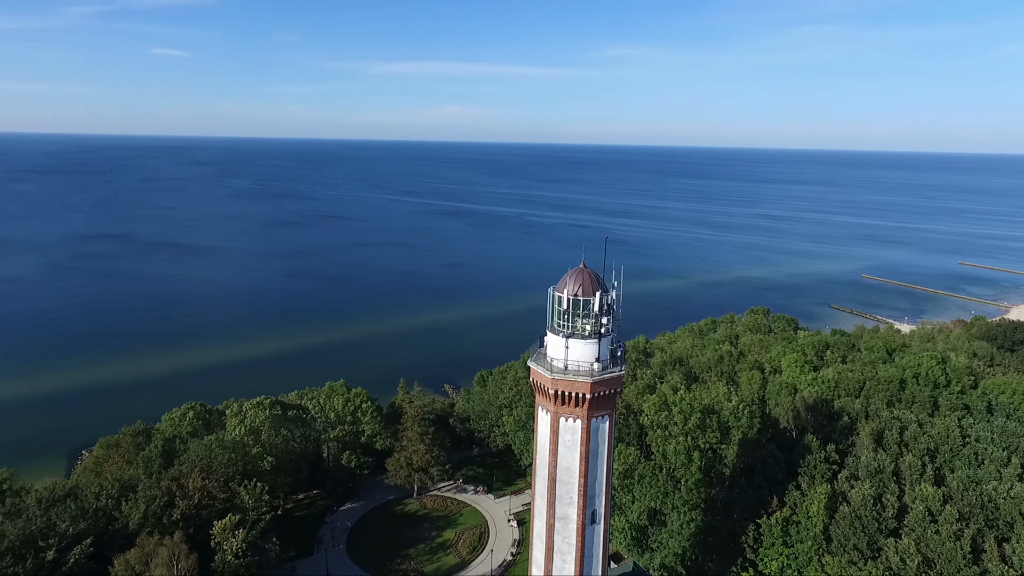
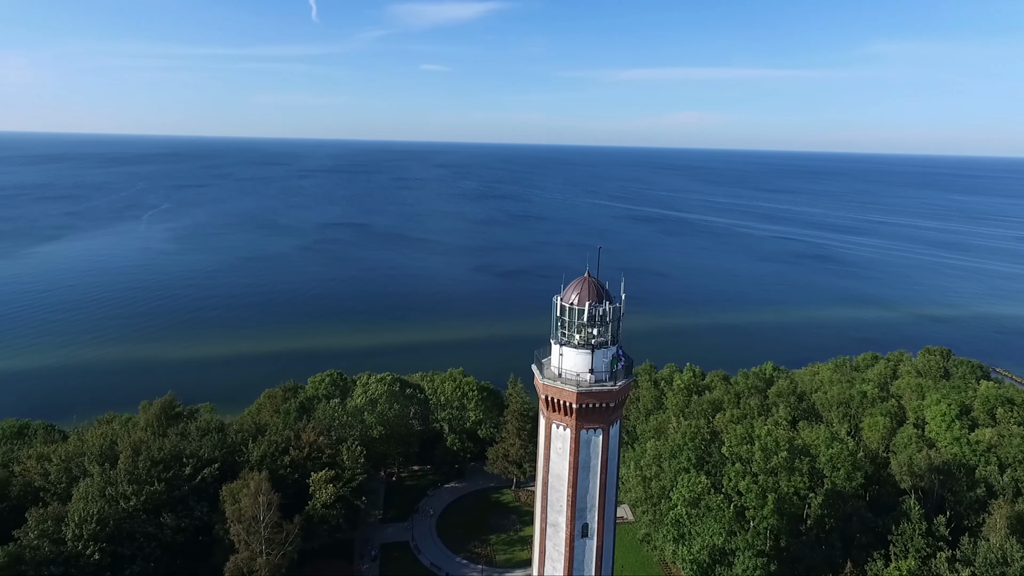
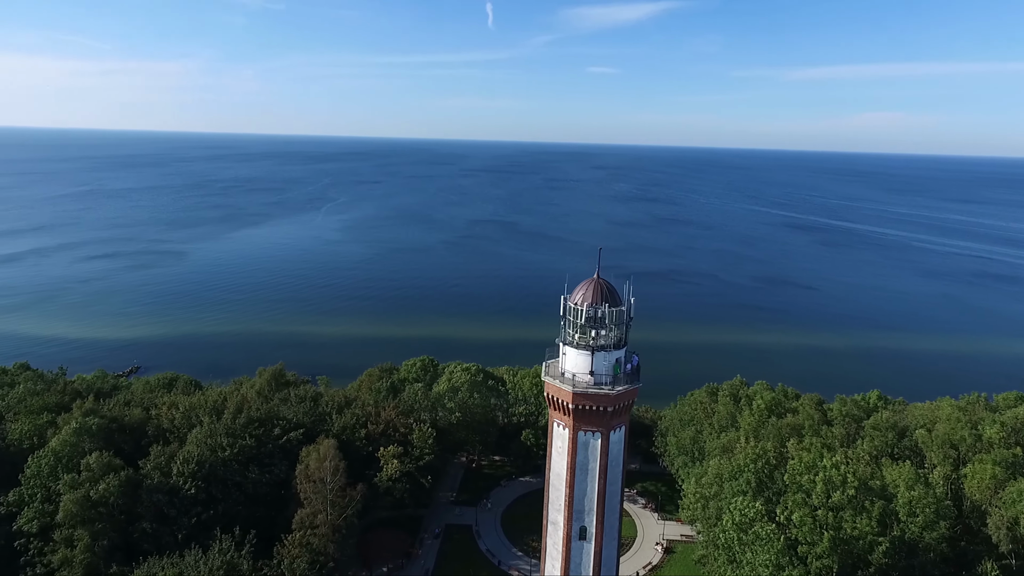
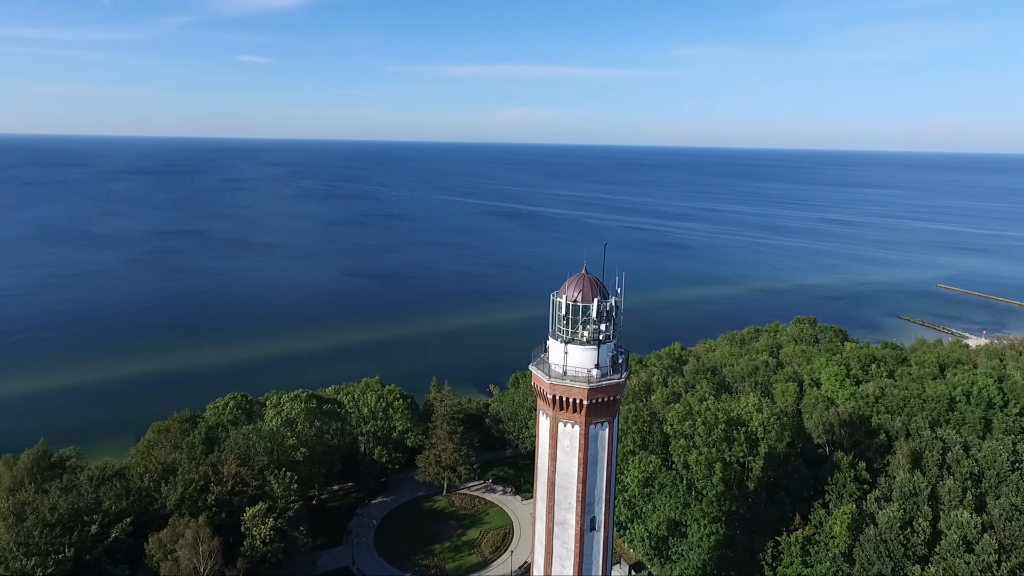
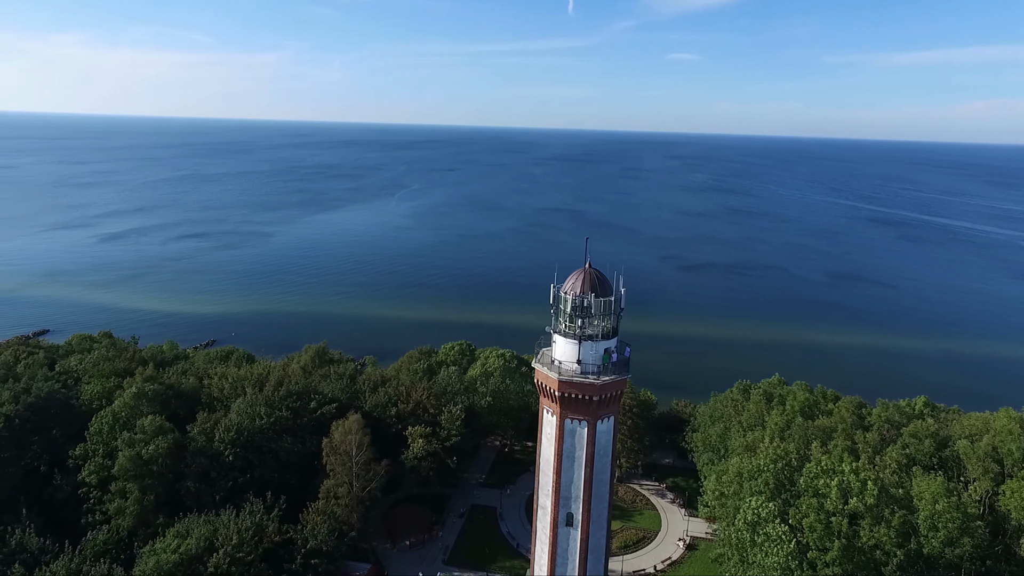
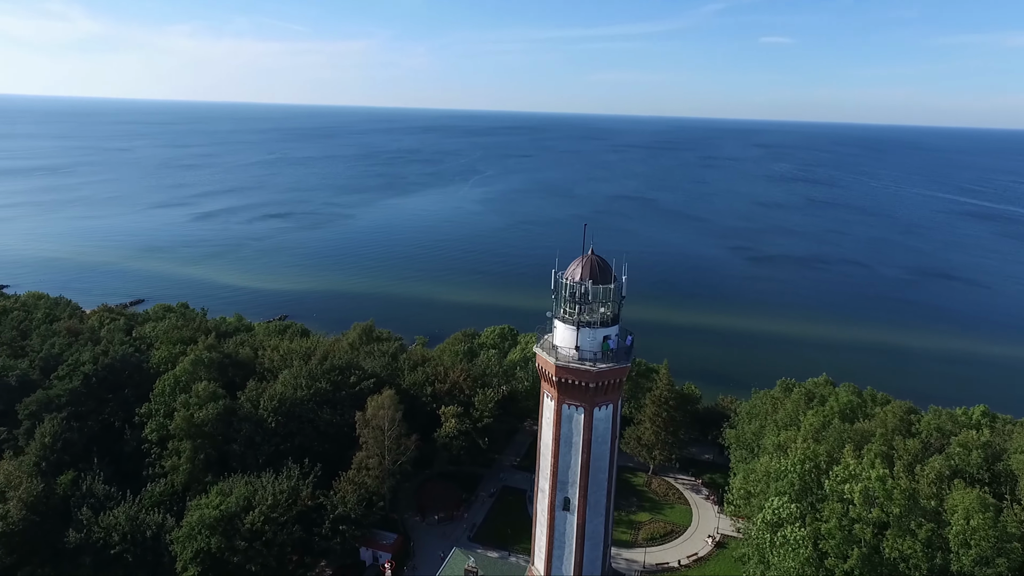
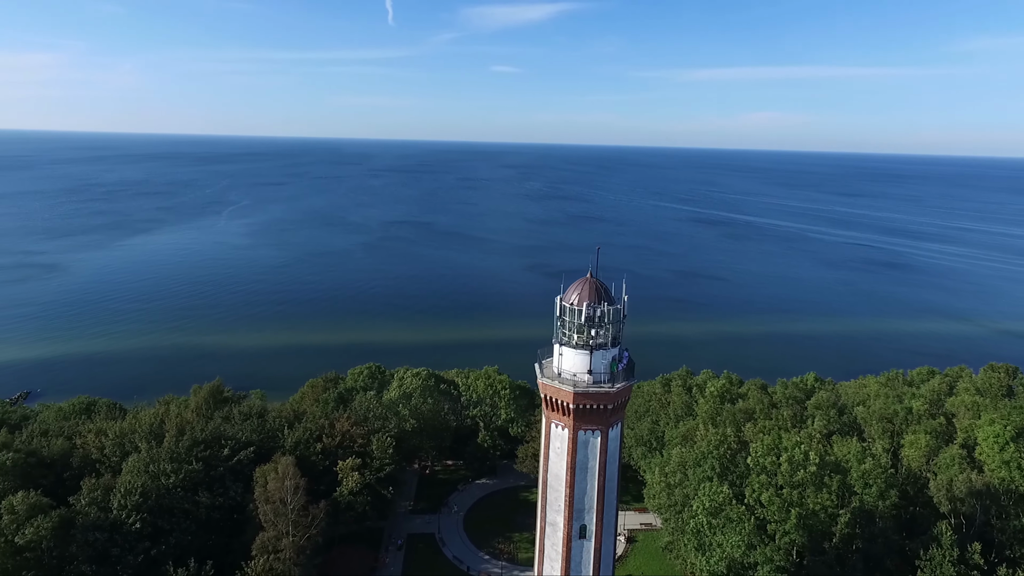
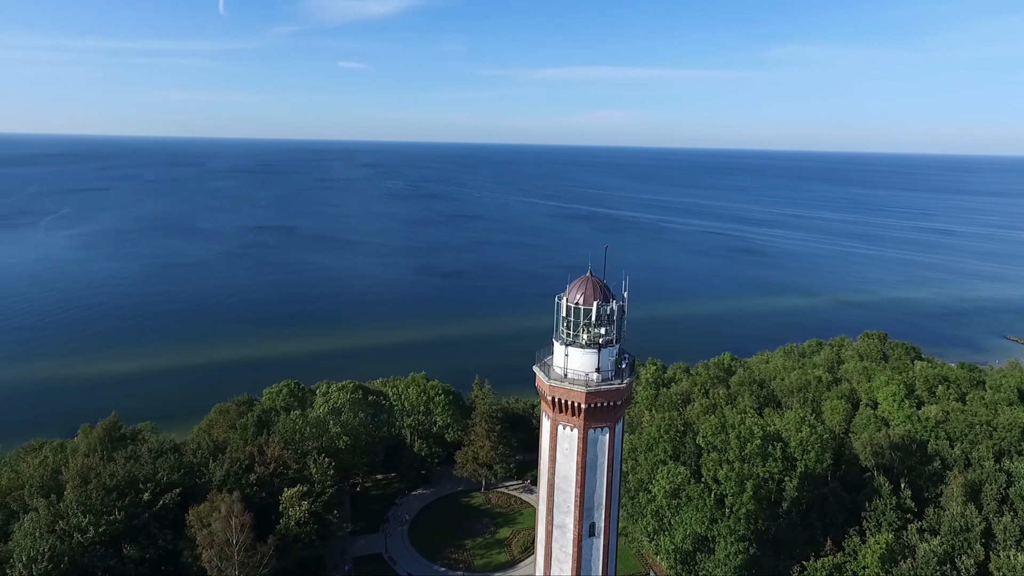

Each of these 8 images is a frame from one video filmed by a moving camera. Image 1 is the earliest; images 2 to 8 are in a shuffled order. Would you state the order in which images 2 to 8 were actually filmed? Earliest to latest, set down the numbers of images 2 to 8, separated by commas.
4, 8, 2, 7, 3, 5, 6
